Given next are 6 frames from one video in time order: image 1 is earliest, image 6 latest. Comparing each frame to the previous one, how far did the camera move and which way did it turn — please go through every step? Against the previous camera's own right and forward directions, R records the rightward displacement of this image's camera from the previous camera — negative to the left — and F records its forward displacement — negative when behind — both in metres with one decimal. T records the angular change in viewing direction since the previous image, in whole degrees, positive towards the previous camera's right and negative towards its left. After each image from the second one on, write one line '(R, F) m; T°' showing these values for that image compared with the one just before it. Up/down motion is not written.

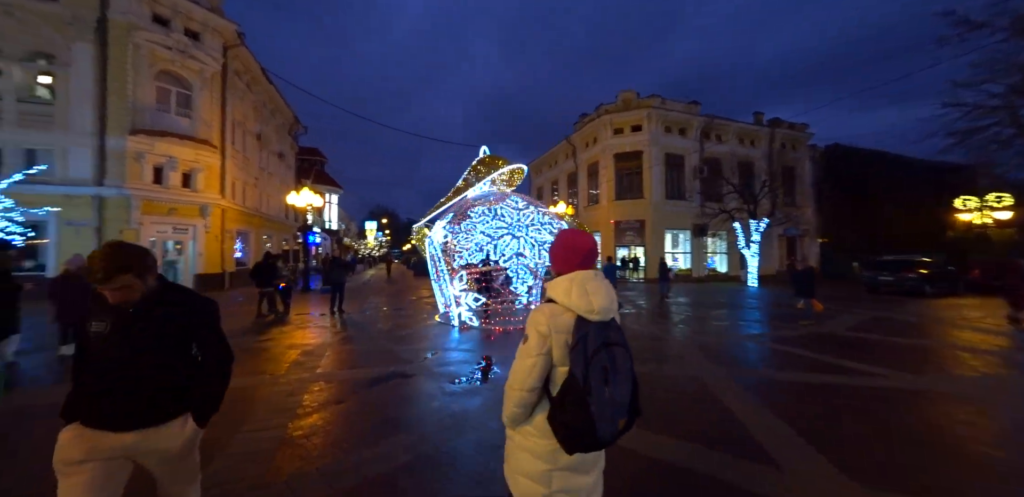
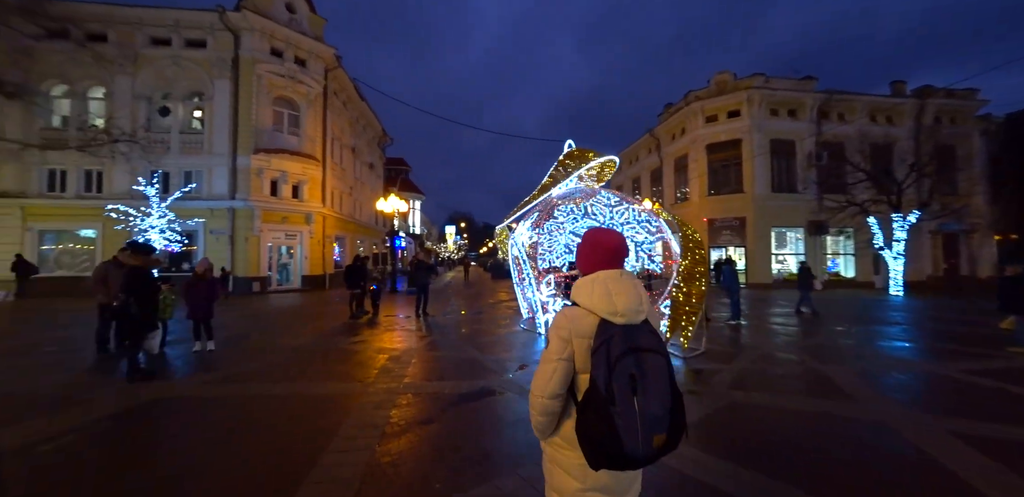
(-0.4, +0.7) m; -11°
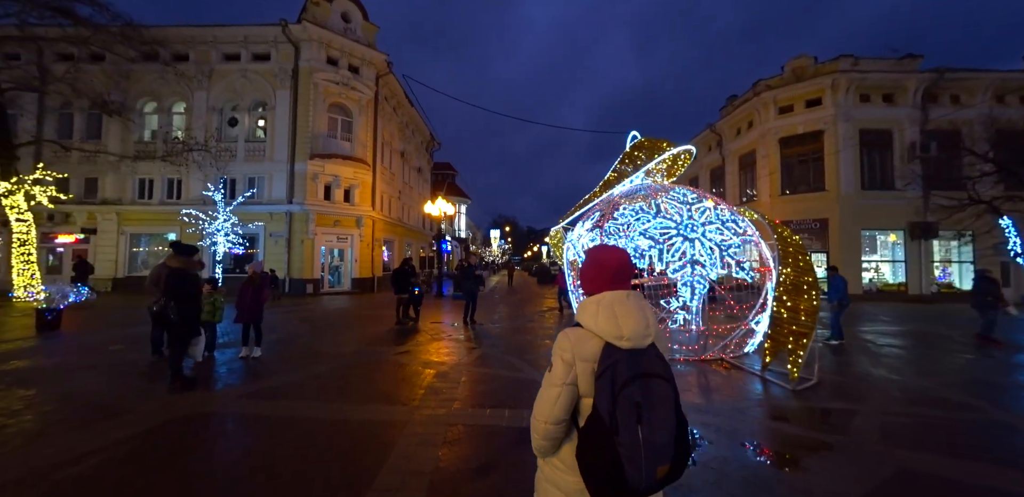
(-0.3, +0.9) m; -7°
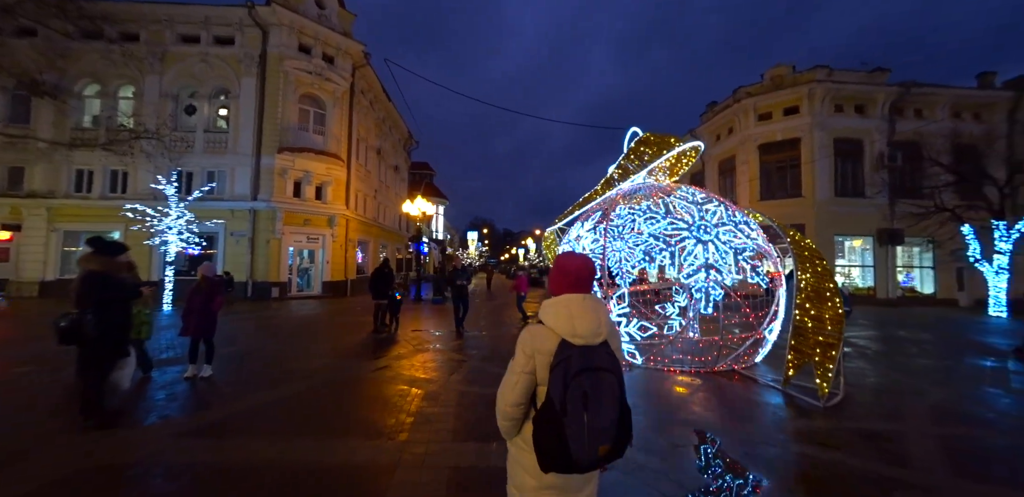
(-0.4, +0.7) m; +4°
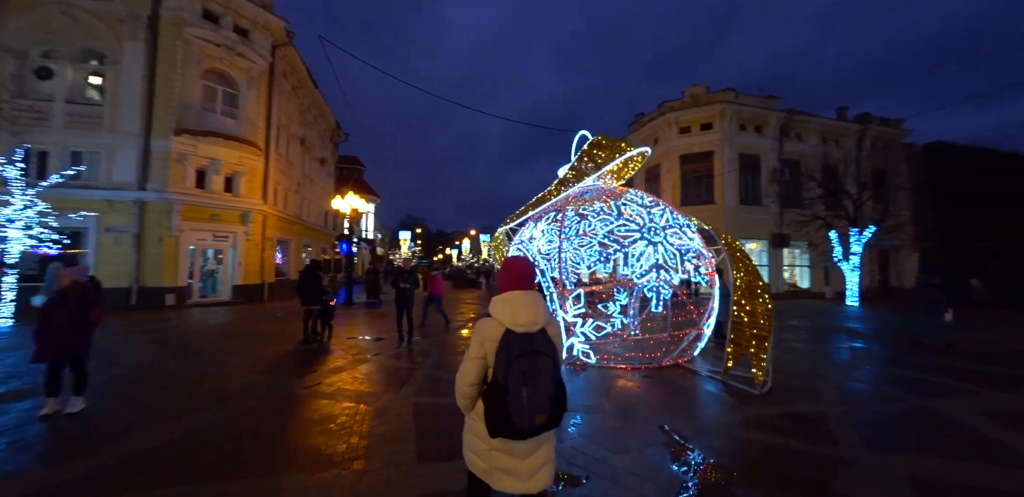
(-0.4, +0.3) m; +10°
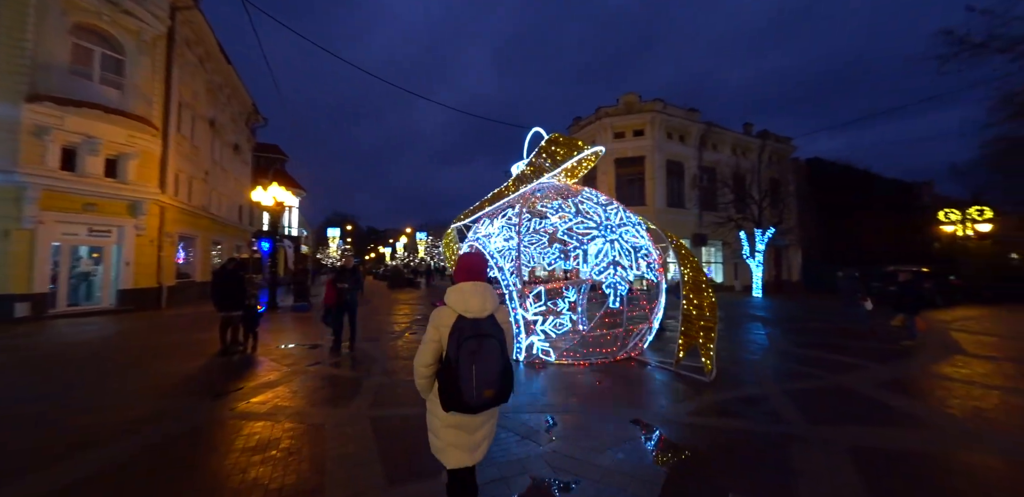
(-0.4, +0.3) m; +10°
